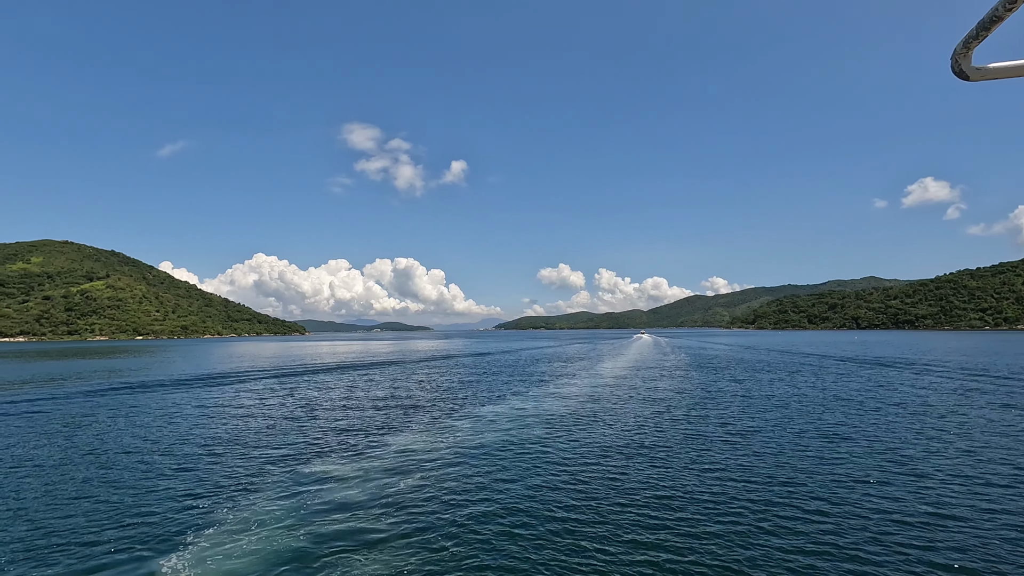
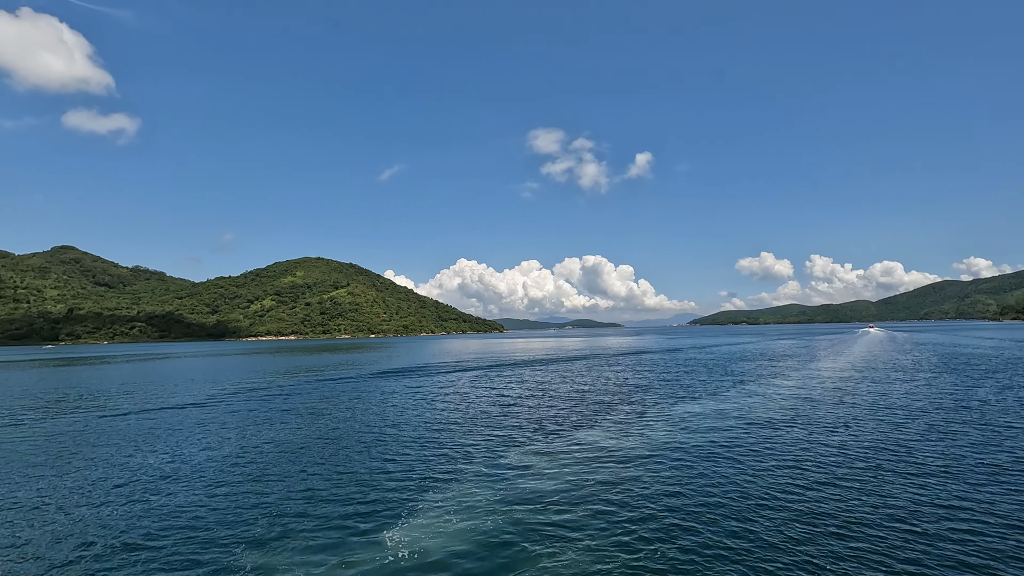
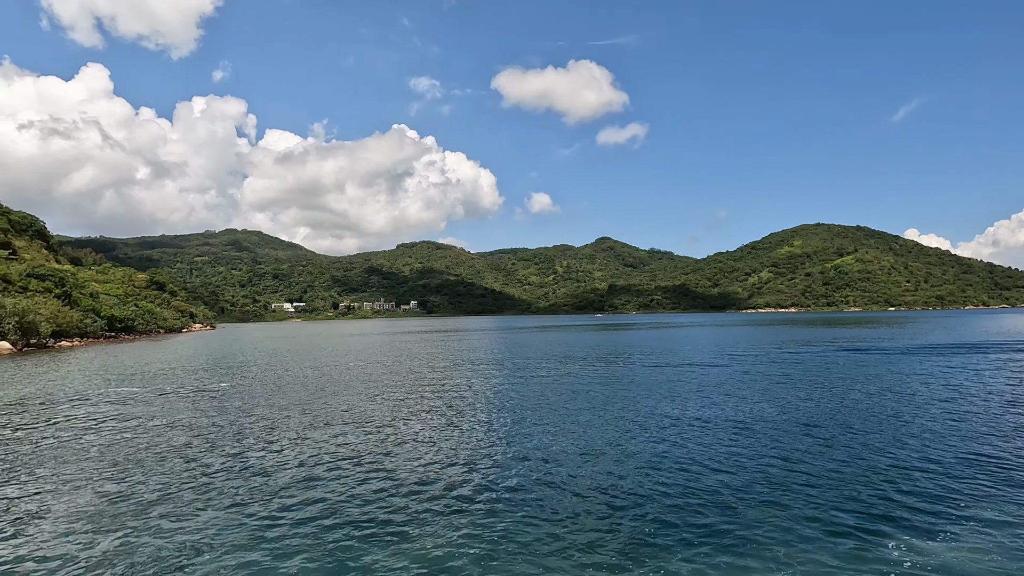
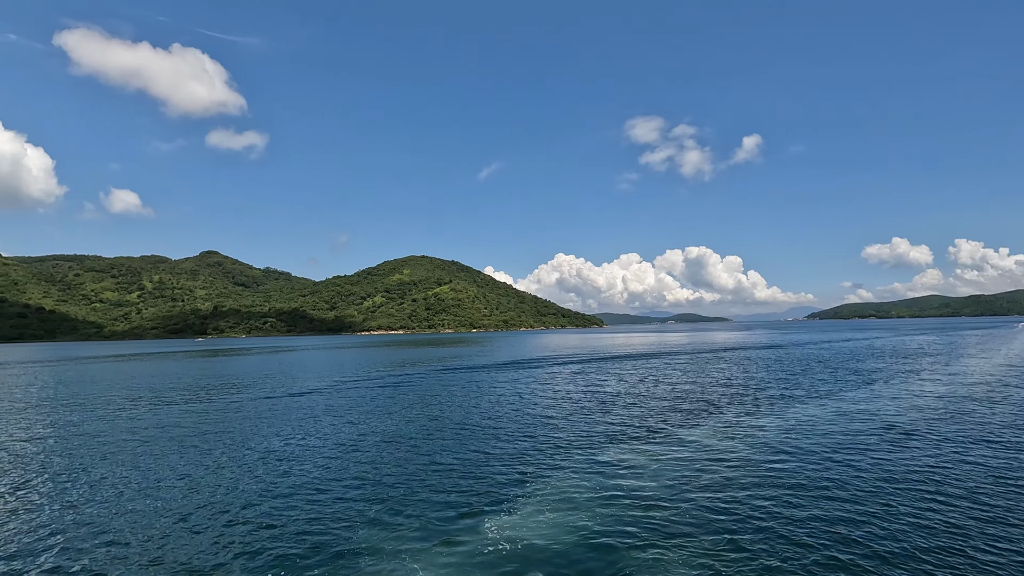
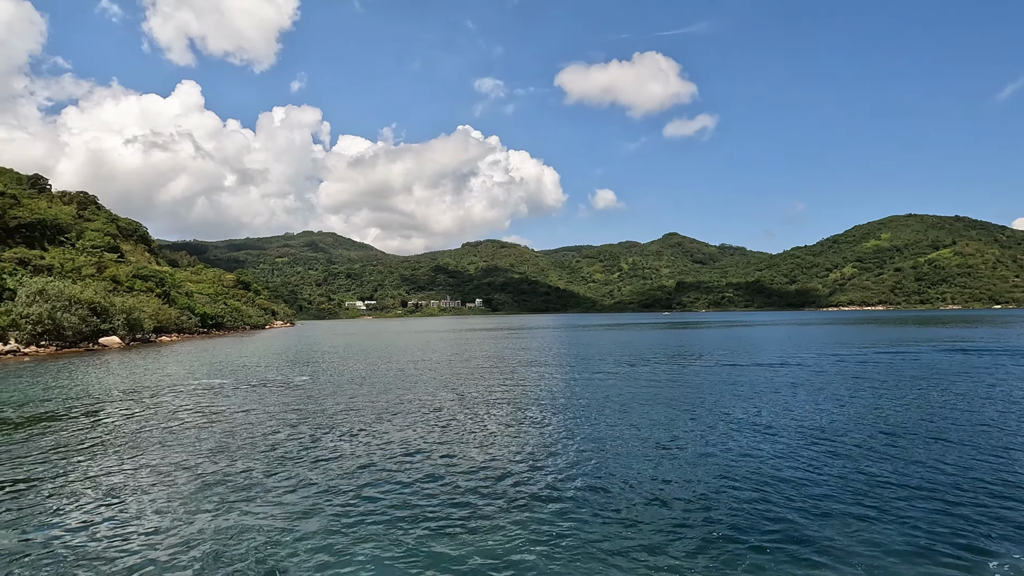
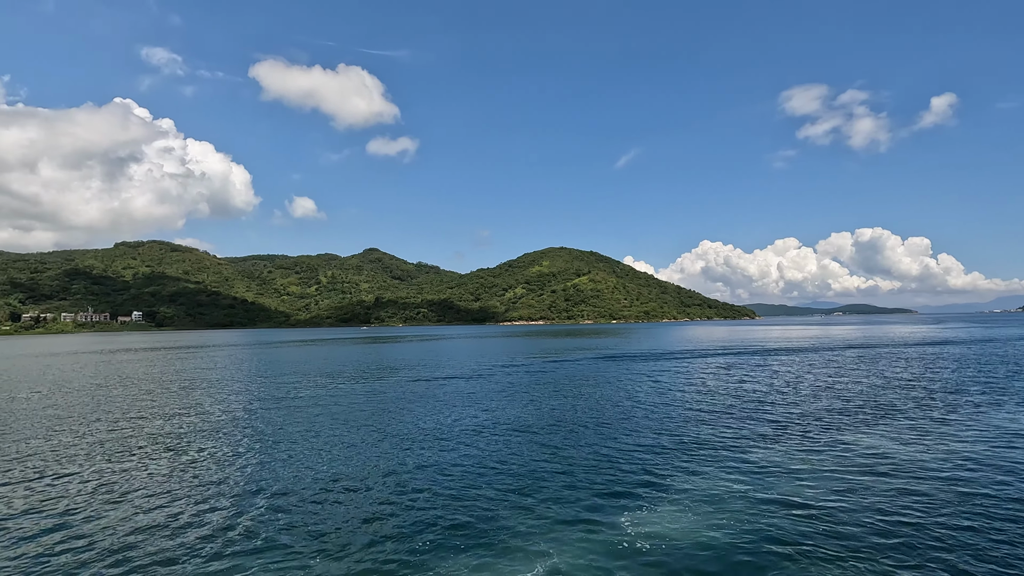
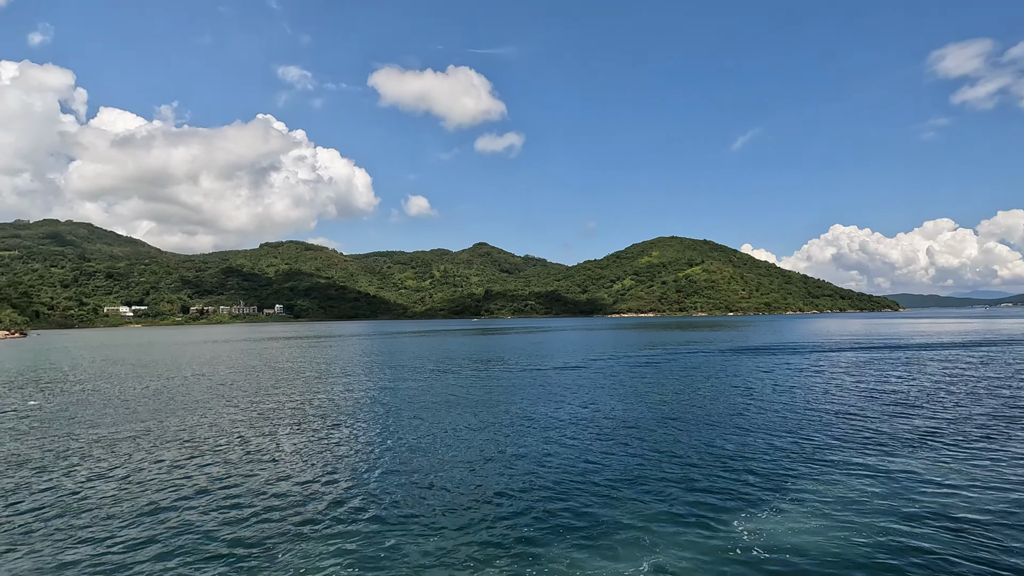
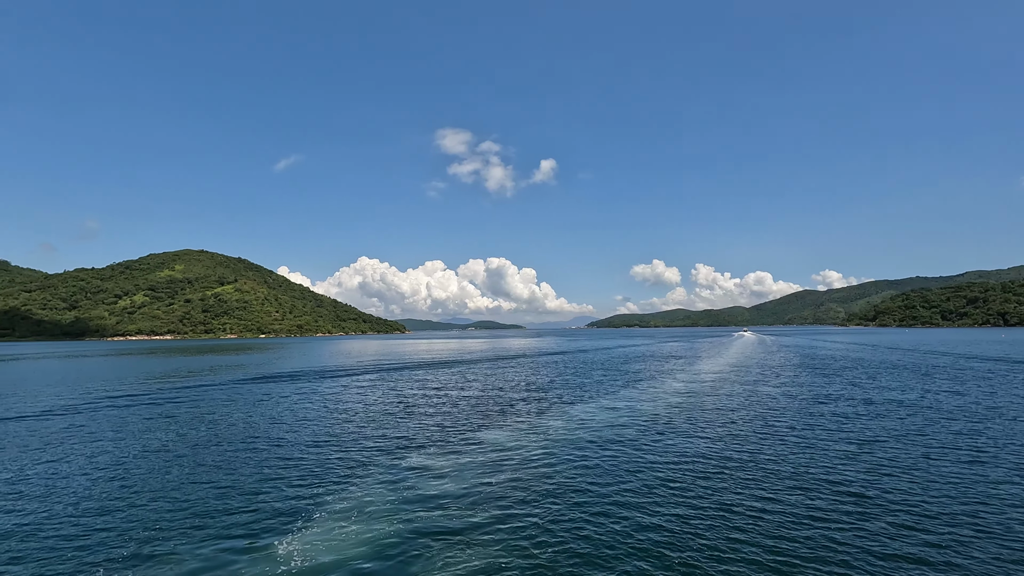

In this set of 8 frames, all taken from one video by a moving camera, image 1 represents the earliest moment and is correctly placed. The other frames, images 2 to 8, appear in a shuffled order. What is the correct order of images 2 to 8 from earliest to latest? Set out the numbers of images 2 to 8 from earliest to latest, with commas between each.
8, 2, 4, 6, 7, 3, 5
